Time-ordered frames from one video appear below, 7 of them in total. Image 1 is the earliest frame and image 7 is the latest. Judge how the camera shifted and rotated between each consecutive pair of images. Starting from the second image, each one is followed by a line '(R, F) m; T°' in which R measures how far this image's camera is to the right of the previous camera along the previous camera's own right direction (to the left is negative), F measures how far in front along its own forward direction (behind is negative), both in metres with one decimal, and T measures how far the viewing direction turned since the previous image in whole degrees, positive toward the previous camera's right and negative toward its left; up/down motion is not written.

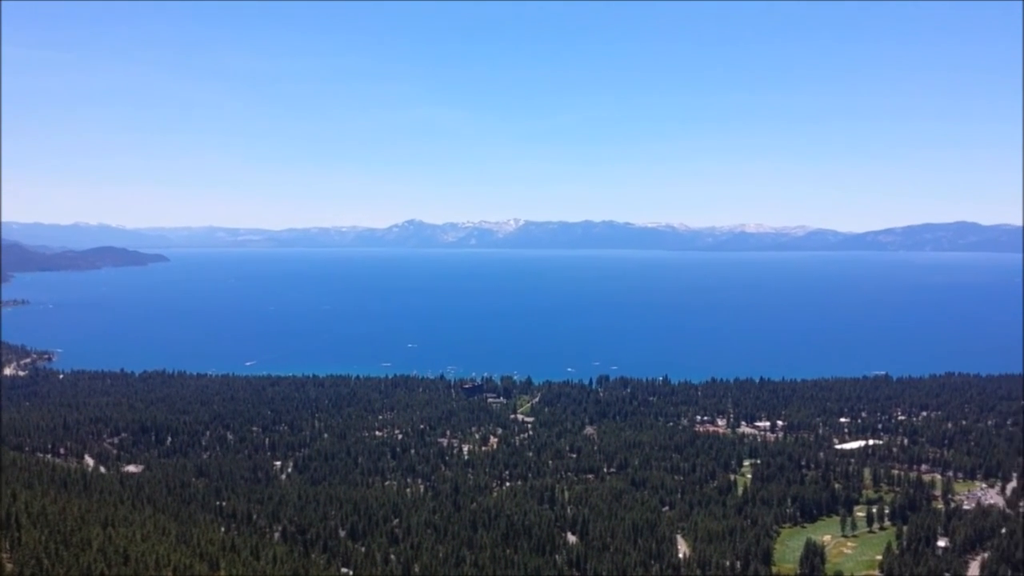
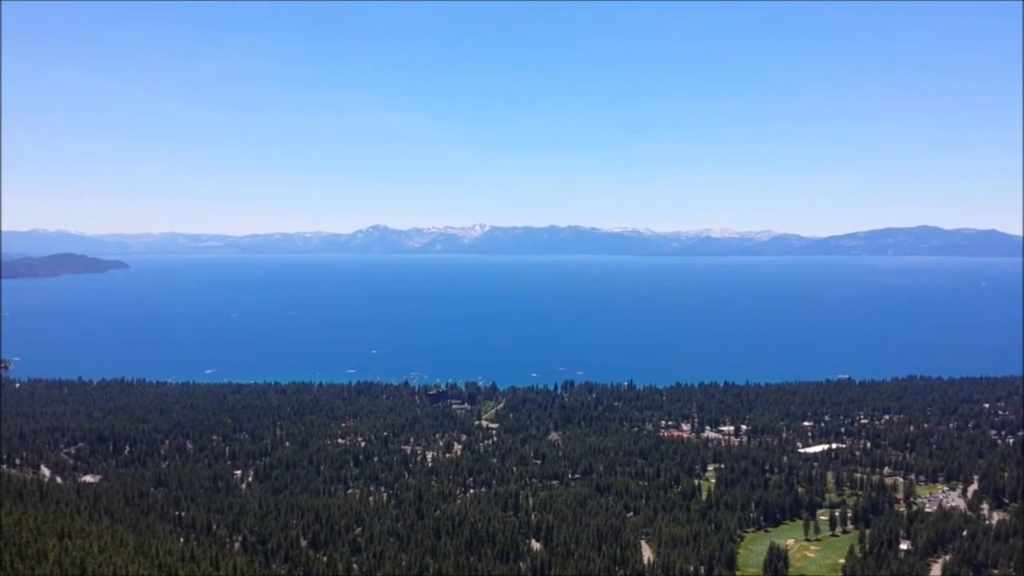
(+2.1, +0.5) m; +1°
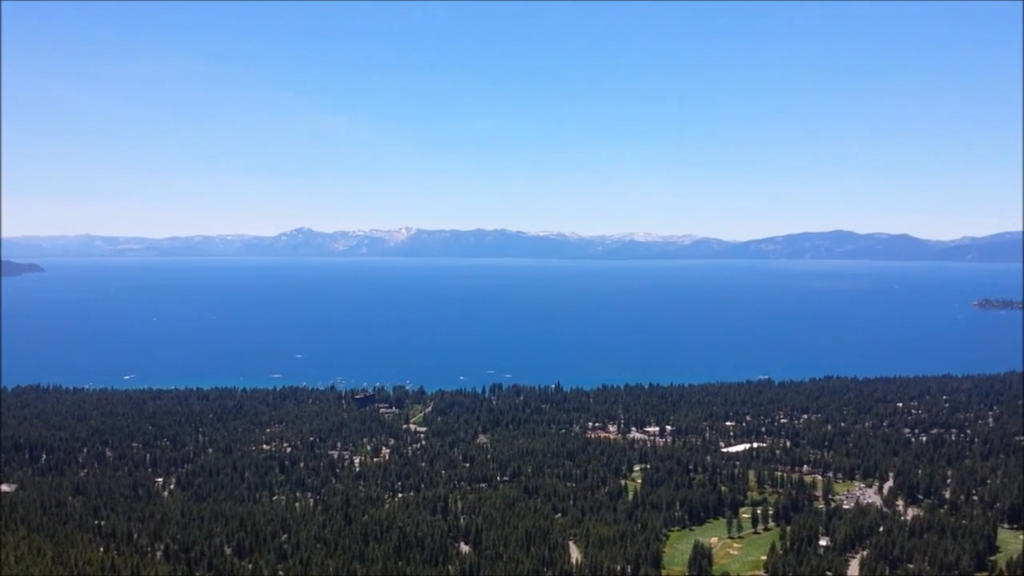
(+3.6, -0.3) m; +3°
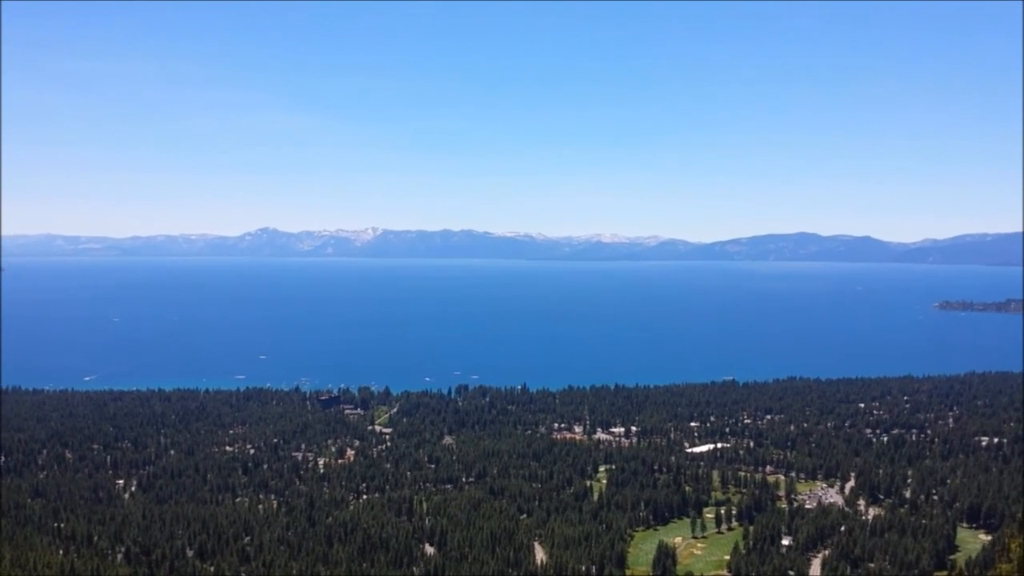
(+1.8, 0.0) m; +1°
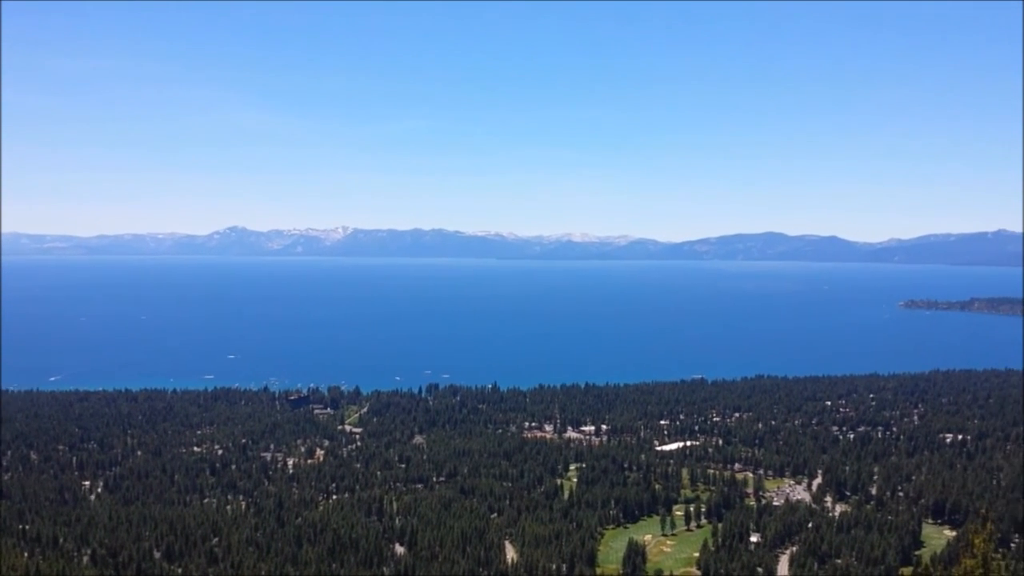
(+1.2, -0.2) m; +1°
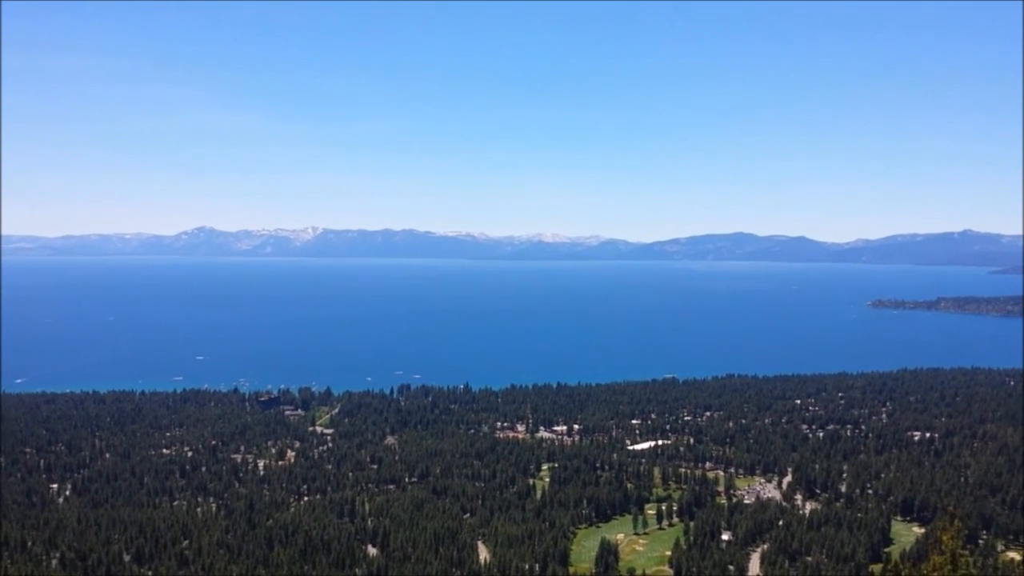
(+1.7, -0.1) m; +1°
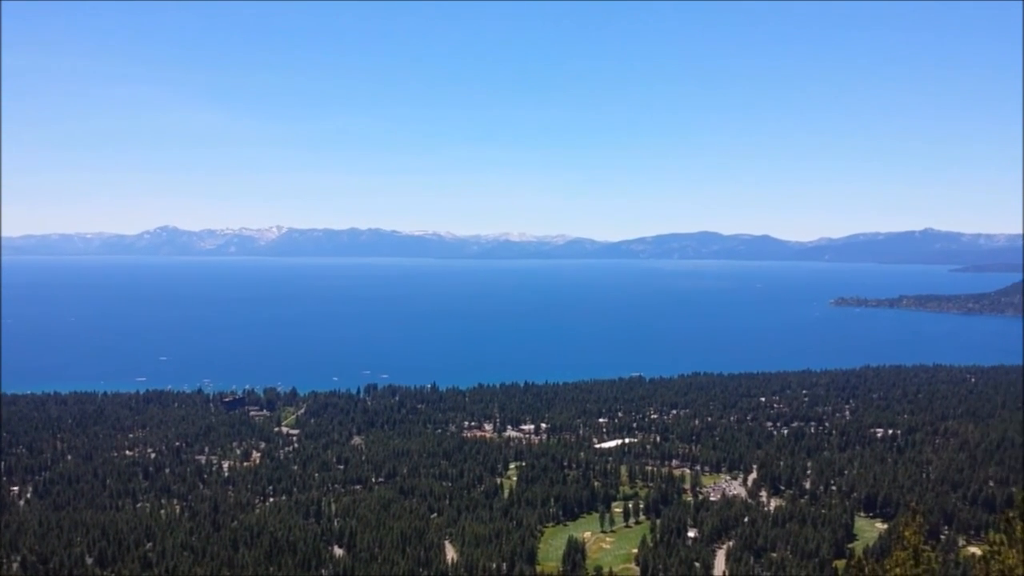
(+1.7, -0.1) m; +1°
